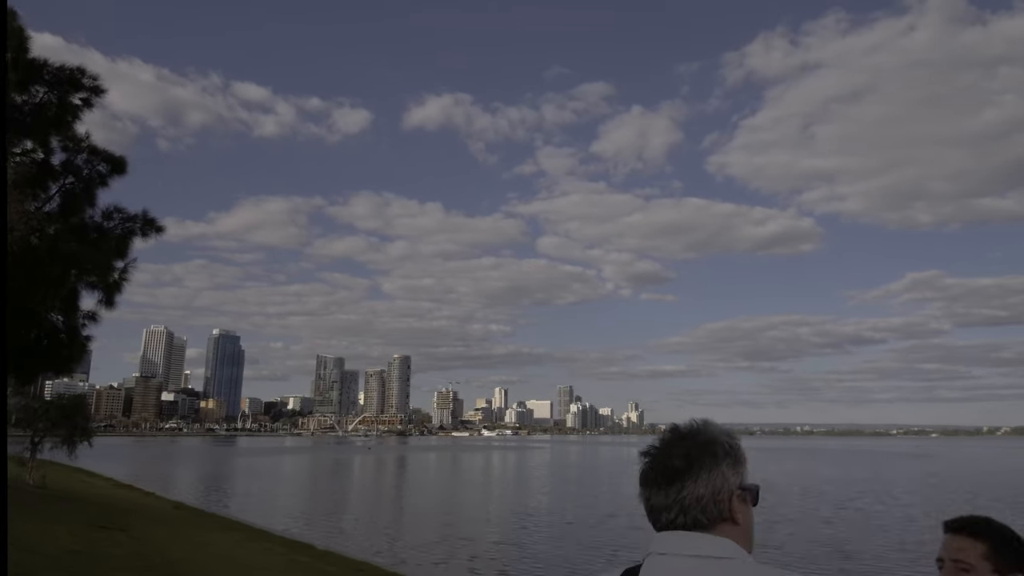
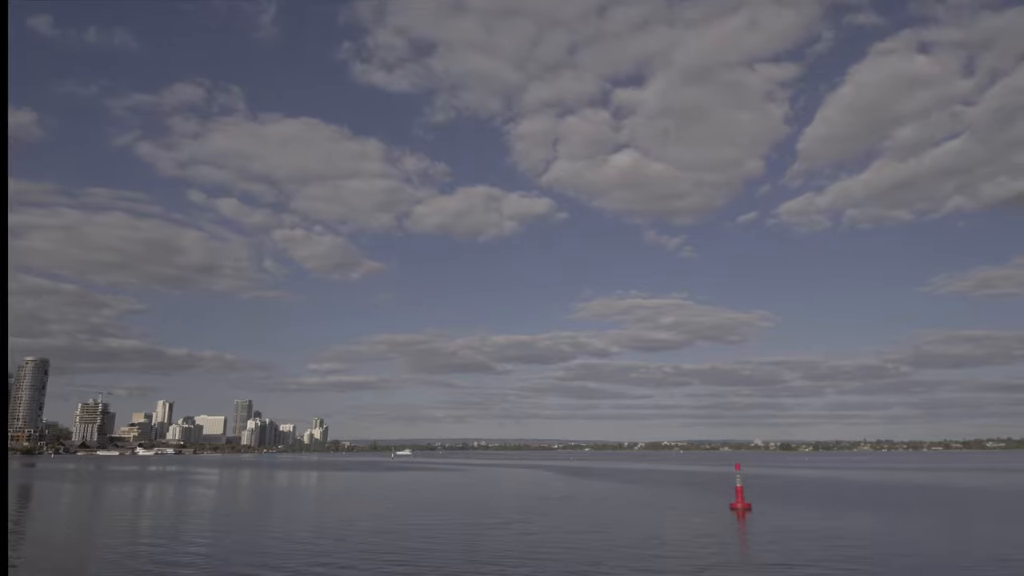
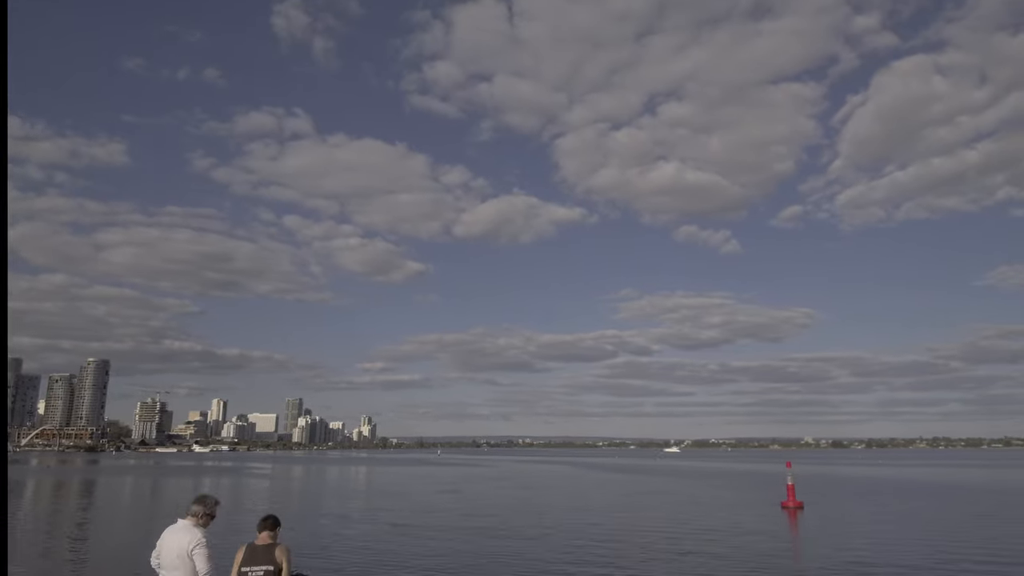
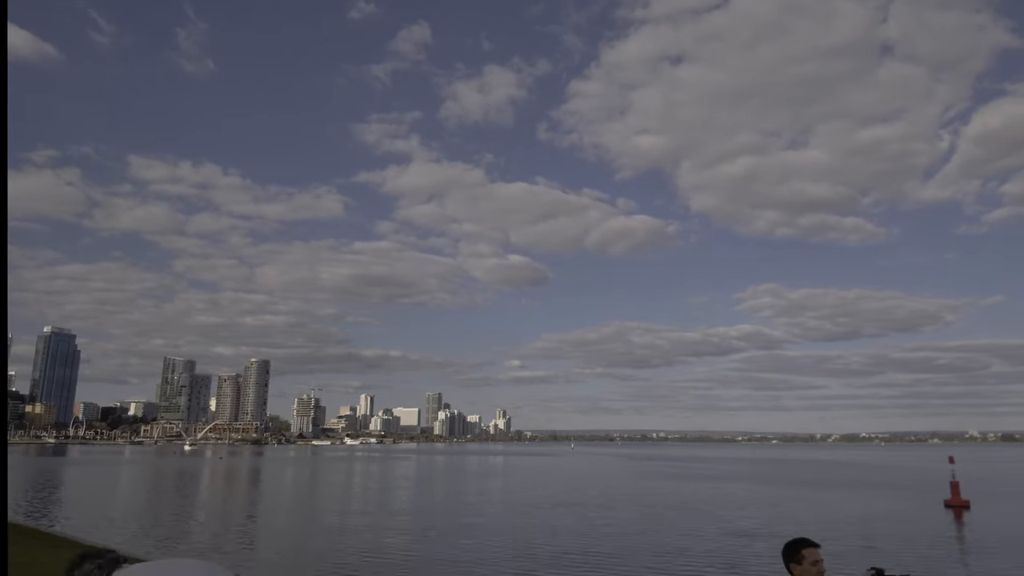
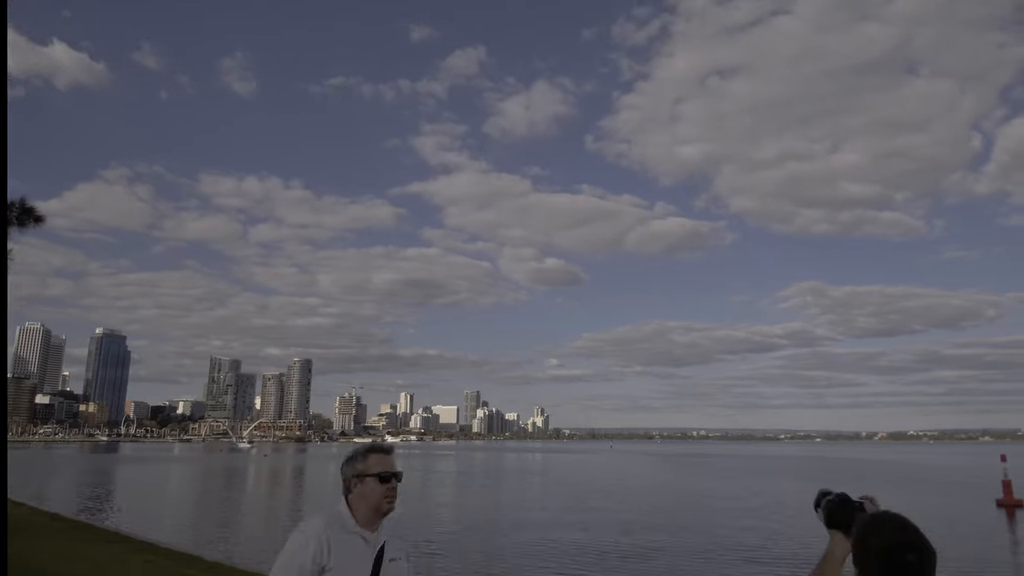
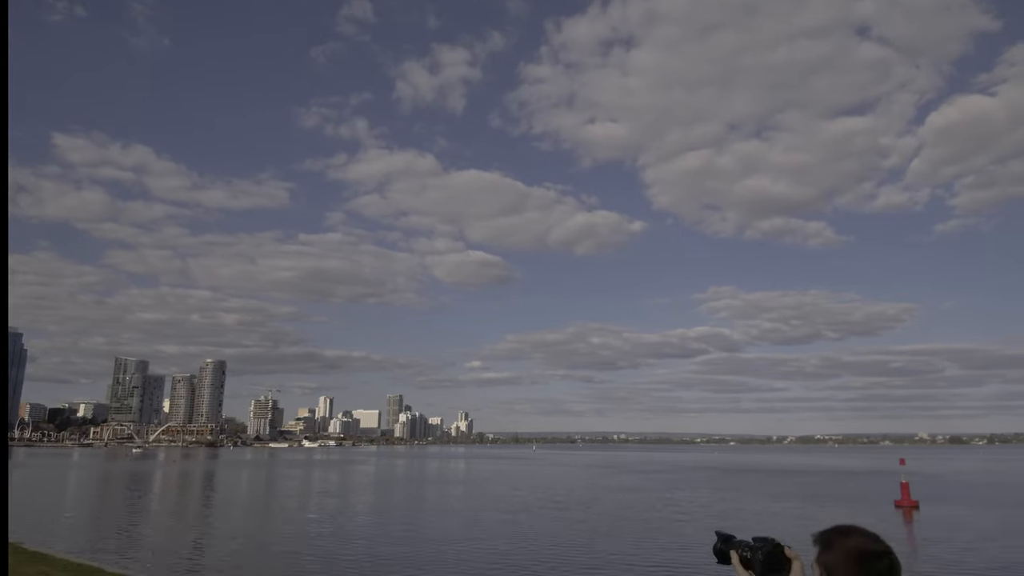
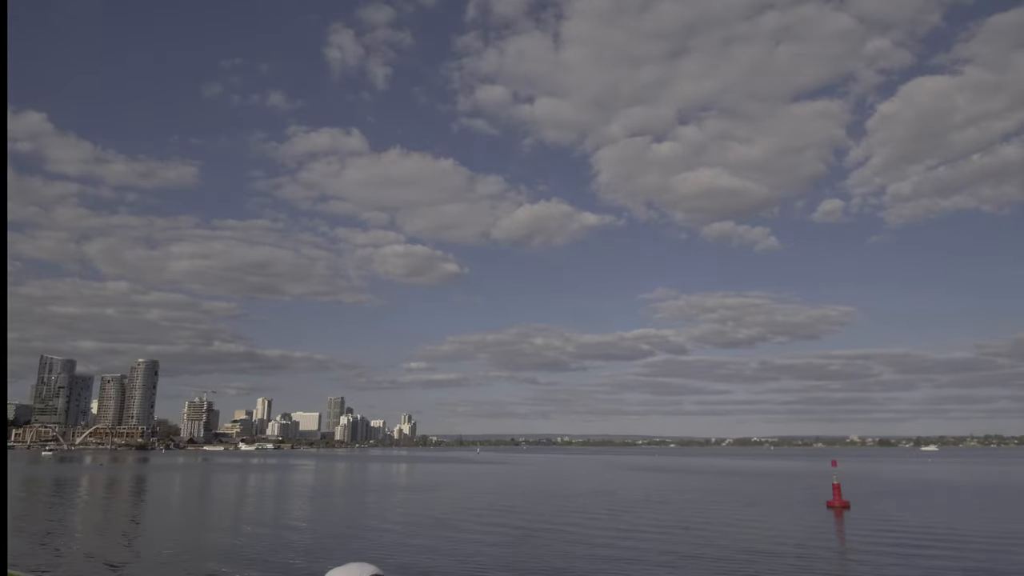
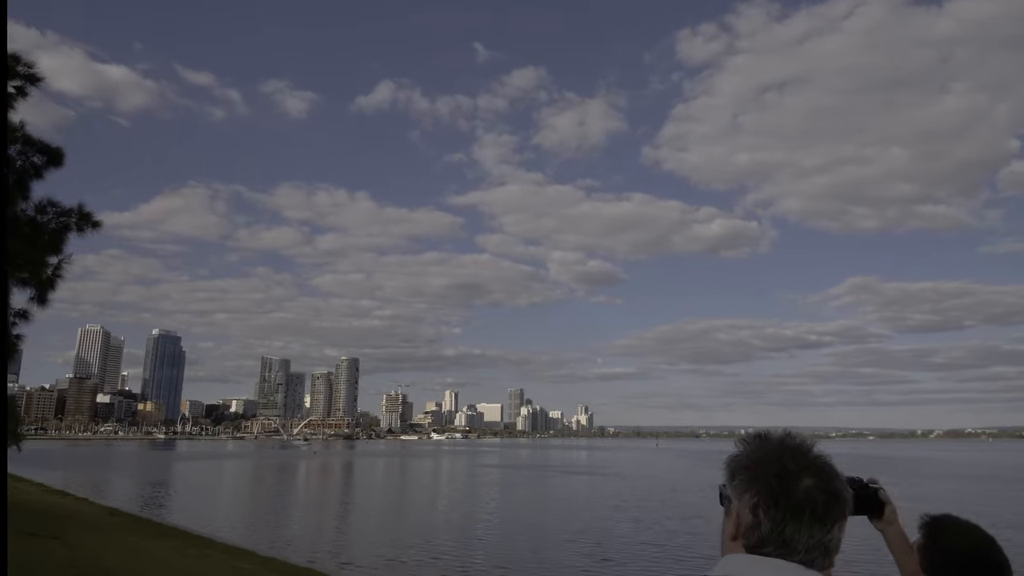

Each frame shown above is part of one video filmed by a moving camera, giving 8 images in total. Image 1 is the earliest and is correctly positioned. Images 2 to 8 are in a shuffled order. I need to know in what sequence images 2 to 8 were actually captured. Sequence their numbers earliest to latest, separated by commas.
8, 5, 4, 6, 7, 3, 2
